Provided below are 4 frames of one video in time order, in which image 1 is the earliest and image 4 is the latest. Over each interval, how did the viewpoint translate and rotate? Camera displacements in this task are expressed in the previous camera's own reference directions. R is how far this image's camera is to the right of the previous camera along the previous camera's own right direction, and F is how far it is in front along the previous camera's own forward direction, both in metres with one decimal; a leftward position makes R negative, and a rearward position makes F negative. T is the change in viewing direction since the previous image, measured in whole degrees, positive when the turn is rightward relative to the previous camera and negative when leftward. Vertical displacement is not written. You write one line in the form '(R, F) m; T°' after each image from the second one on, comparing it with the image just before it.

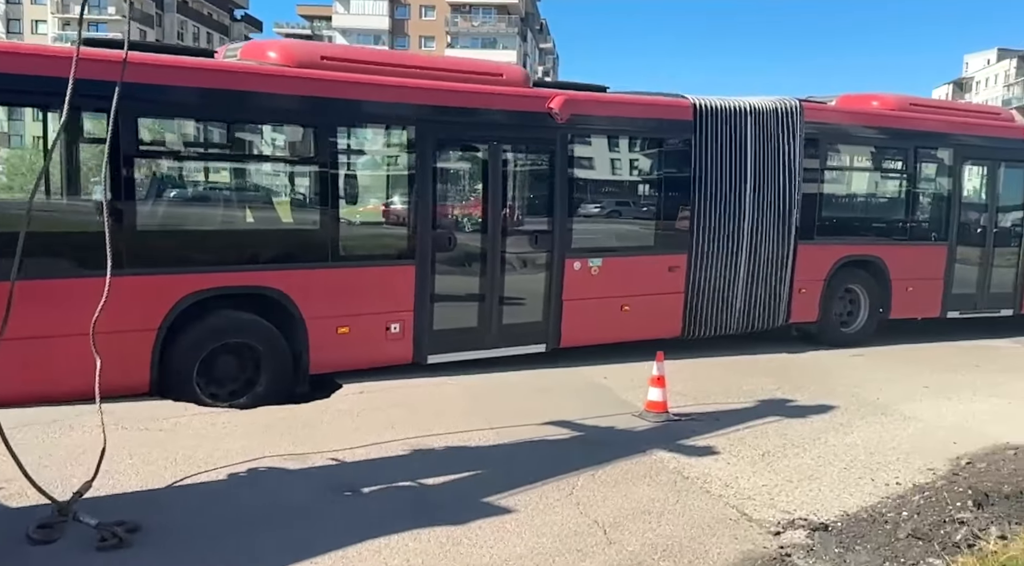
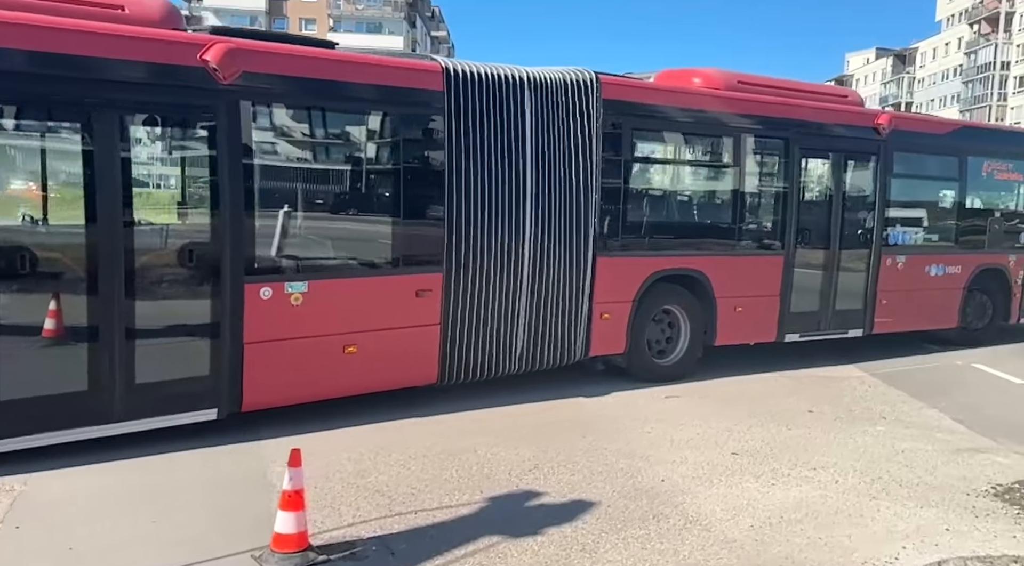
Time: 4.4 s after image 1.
(+1.8, +2.4) m; +7°
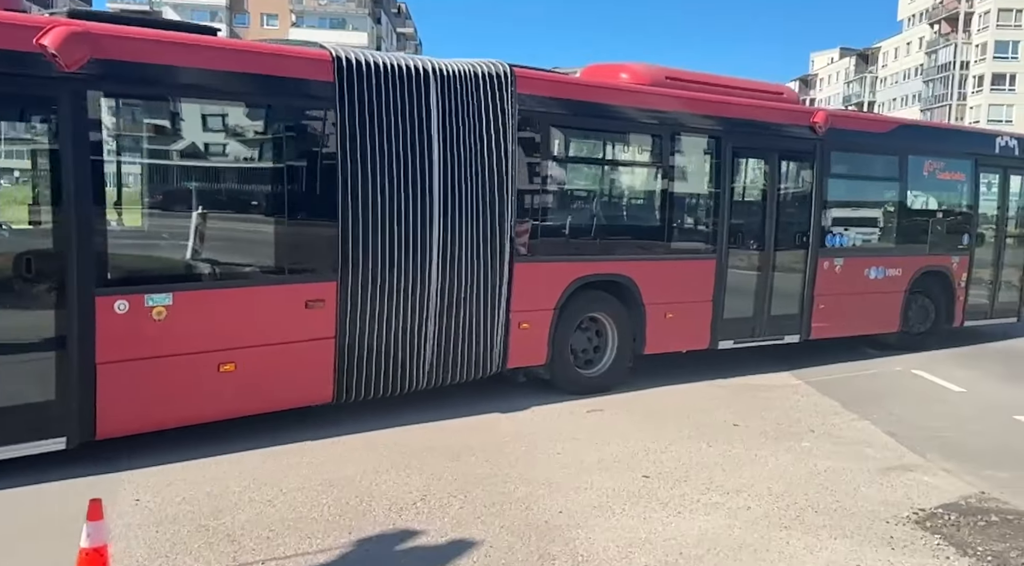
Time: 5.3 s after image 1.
(+0.6, +0.5) m; +2°
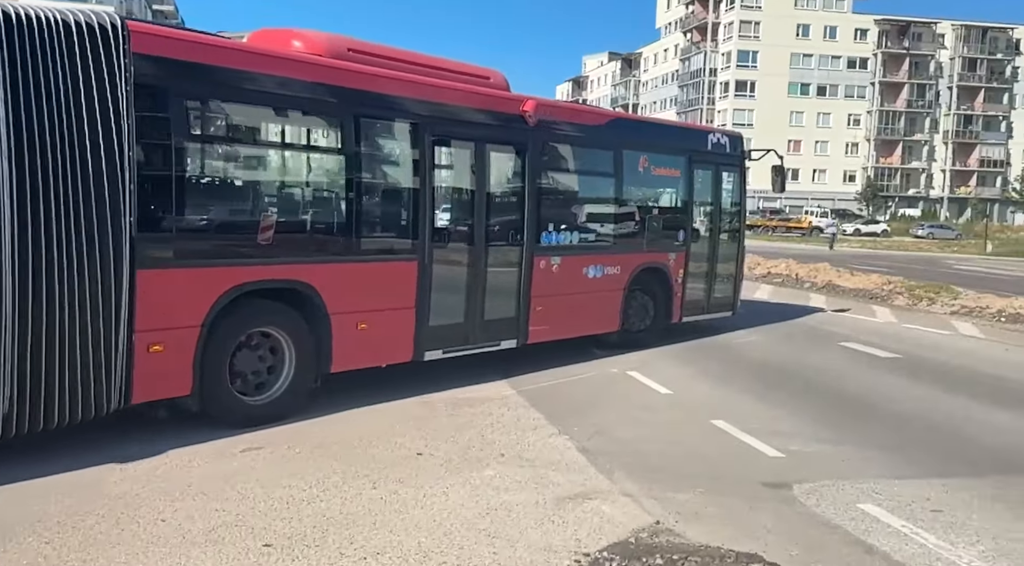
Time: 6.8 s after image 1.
(+1.1, +1.0) m; +14°
